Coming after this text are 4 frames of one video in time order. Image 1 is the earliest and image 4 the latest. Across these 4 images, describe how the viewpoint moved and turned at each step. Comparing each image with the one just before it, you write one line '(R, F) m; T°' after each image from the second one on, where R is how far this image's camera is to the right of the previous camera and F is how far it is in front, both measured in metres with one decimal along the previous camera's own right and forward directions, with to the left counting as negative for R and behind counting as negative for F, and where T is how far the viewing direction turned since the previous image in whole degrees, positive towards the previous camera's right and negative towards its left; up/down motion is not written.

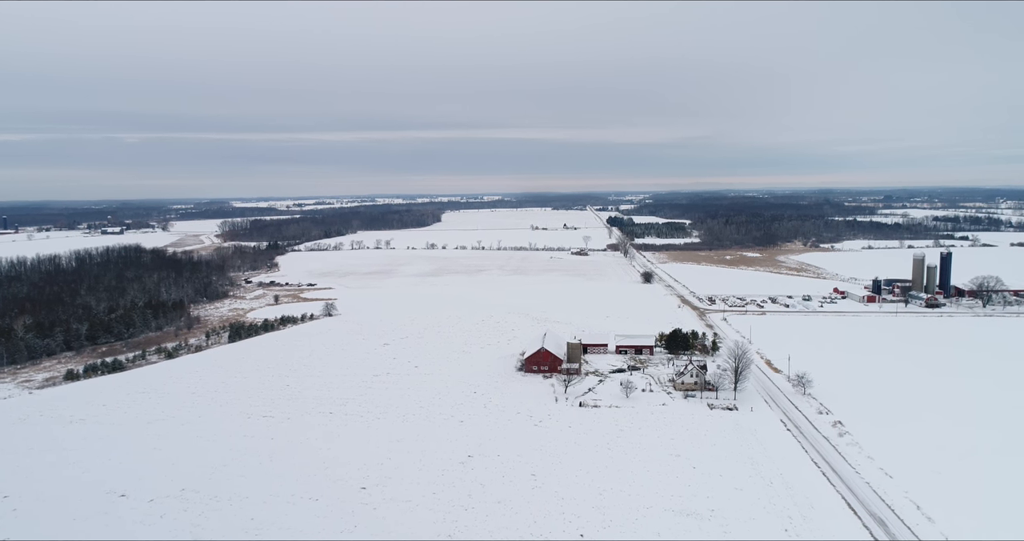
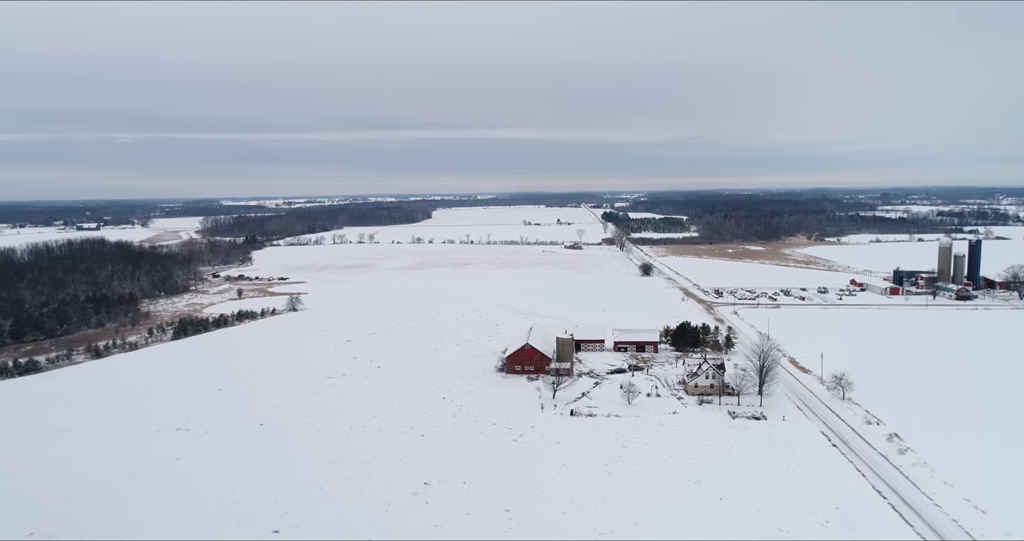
(+0.6, +4.6) m; +1°
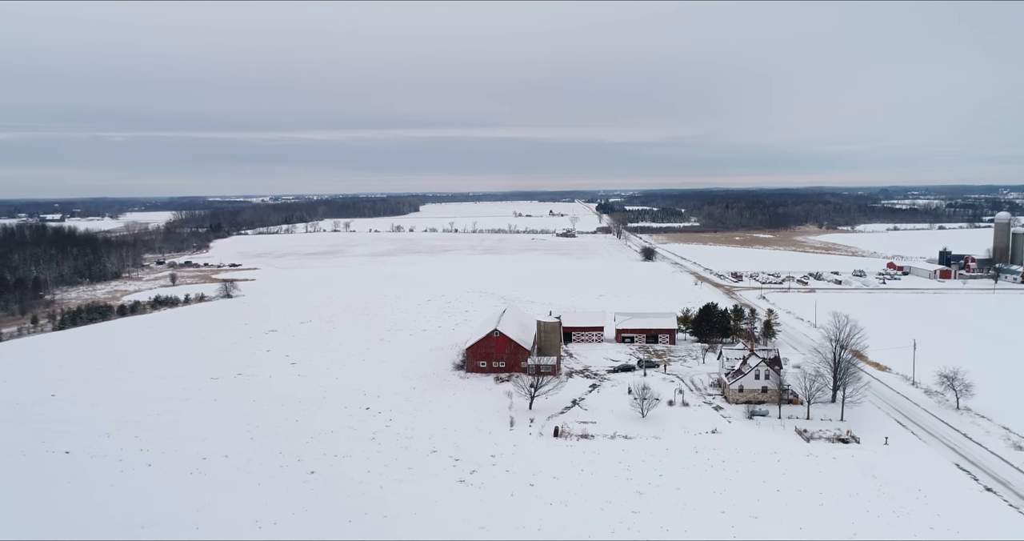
(+0.9, +6.9) m; +1°
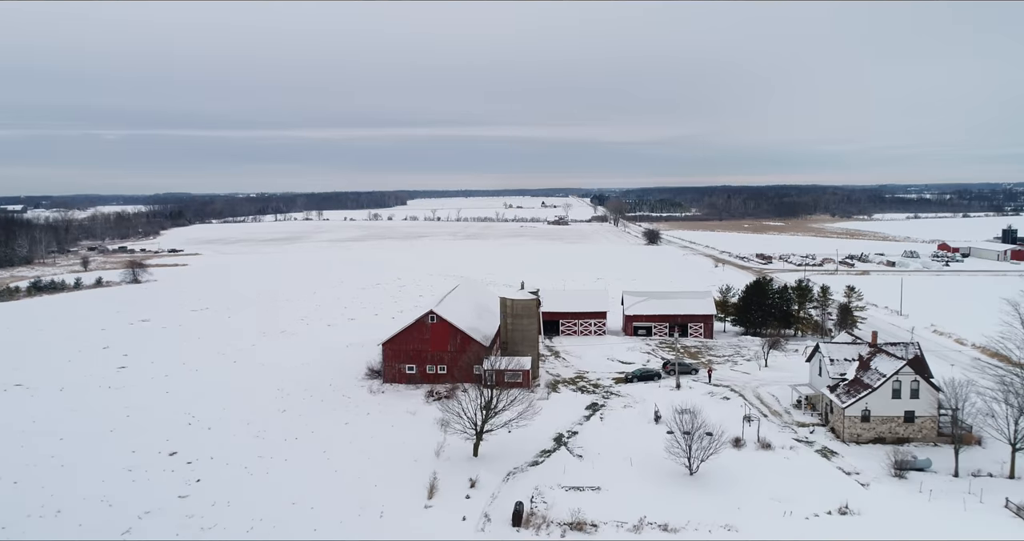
(+0.8, +6.6) m; +1°
